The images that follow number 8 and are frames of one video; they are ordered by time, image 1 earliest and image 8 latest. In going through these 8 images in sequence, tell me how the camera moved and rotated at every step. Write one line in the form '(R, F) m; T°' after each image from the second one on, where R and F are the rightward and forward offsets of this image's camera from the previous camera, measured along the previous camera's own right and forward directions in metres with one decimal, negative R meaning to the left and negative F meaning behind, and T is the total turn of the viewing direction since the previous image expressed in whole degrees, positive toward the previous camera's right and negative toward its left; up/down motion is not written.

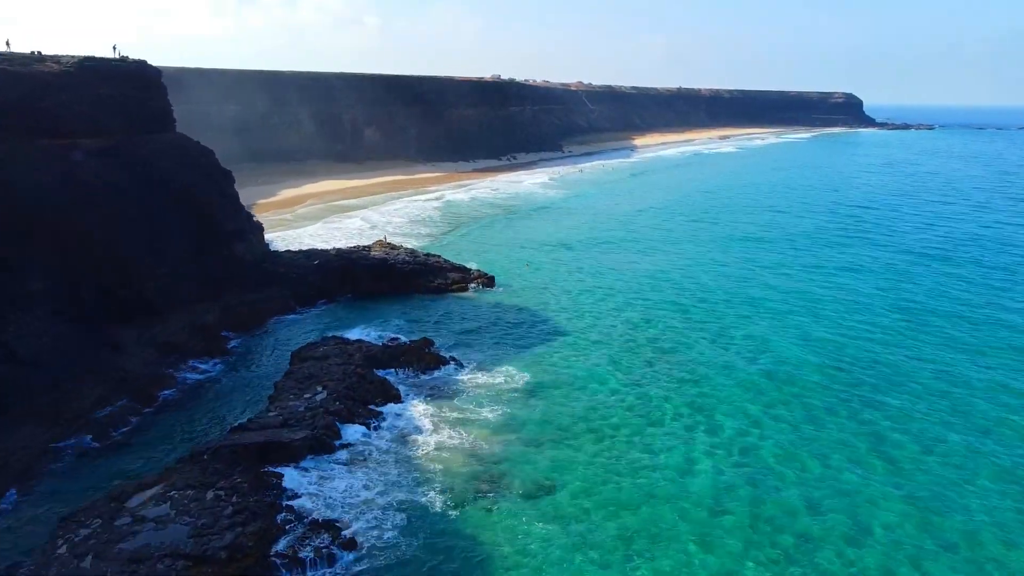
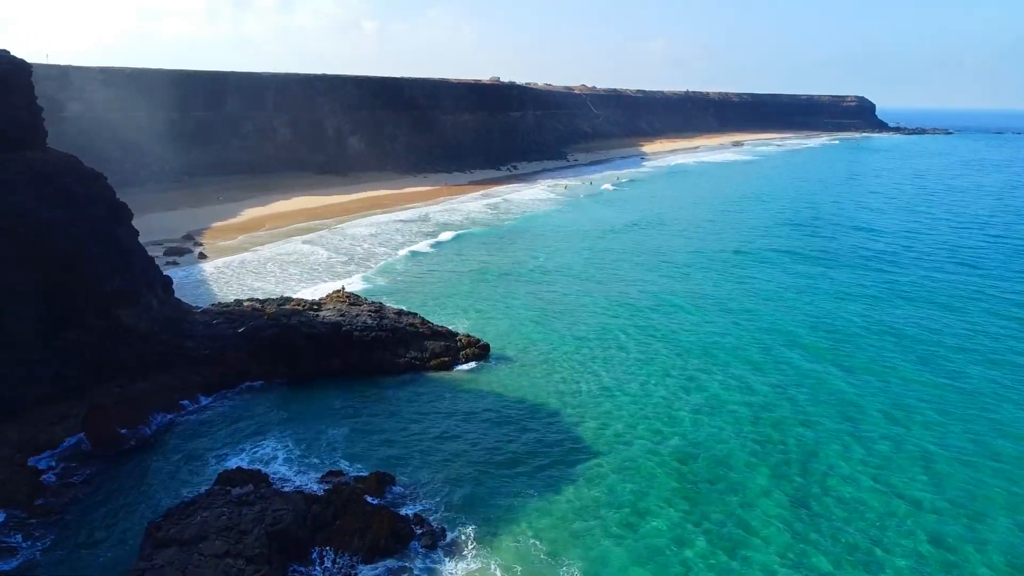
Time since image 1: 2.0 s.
(0.0, +5.8) m; 0°
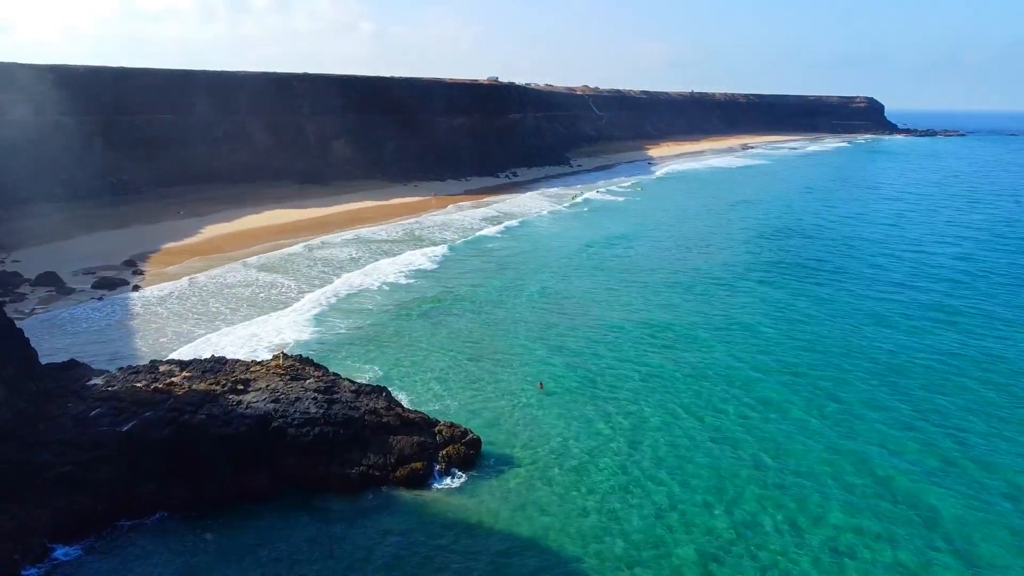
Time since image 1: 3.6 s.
(0.0, +4.5) m; 0°
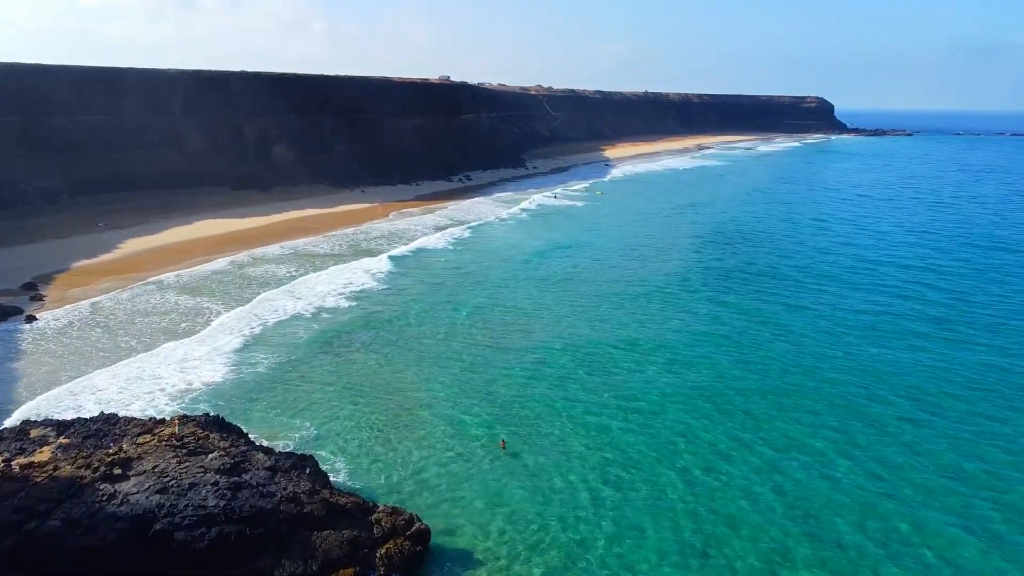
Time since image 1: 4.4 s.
(0.0, +2.4) m; +3°
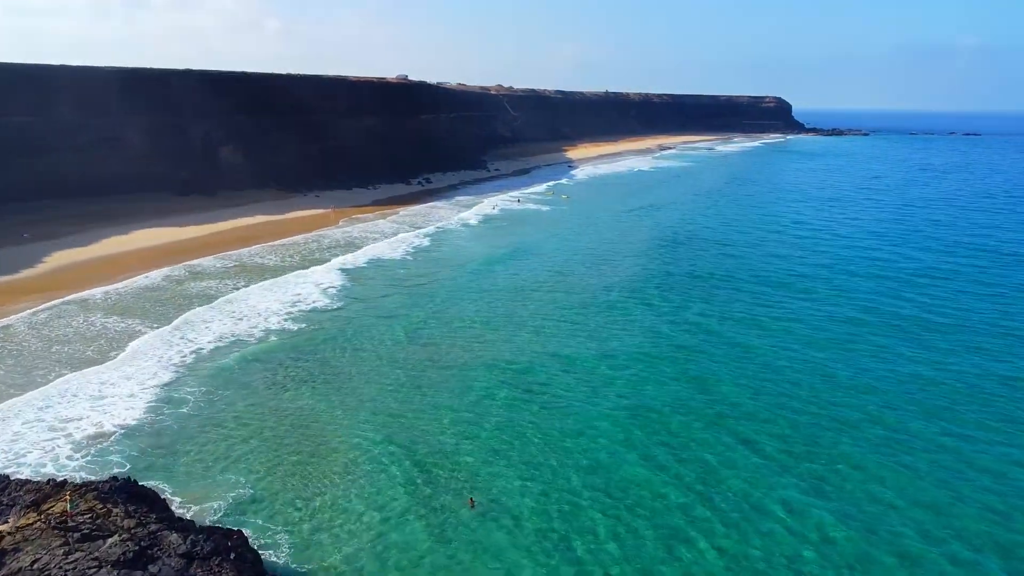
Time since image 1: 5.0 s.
(-0.1, +1.7) m; +3°
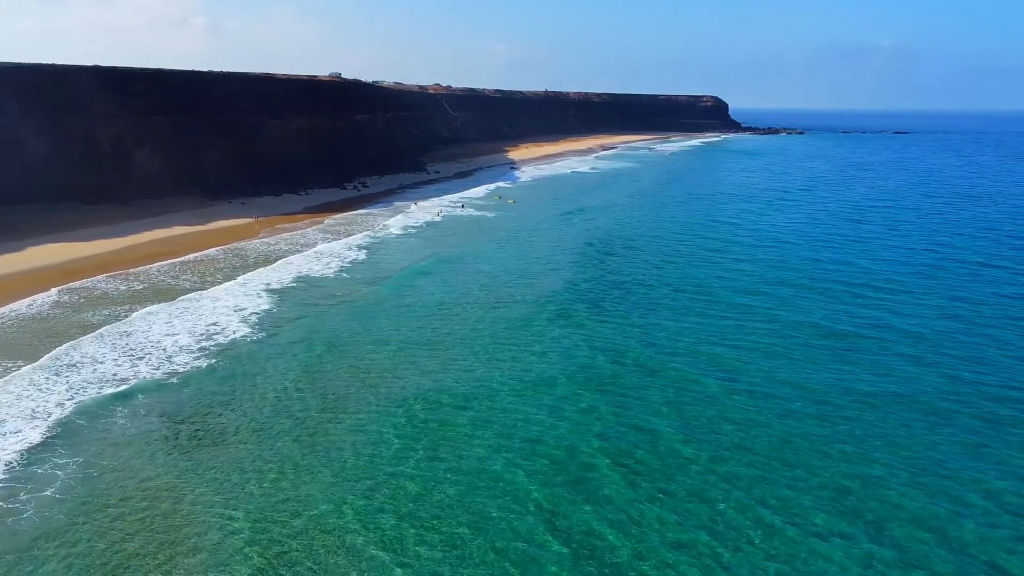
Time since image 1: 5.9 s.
(-0.2, +2.5) m; +4°
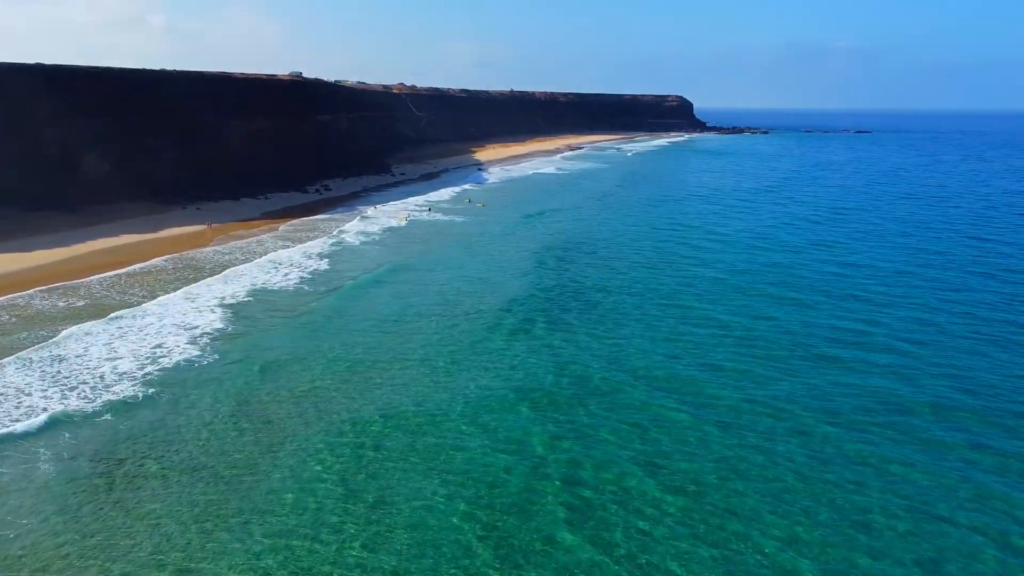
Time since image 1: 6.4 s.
(-0.2, +1.3) m; +2°
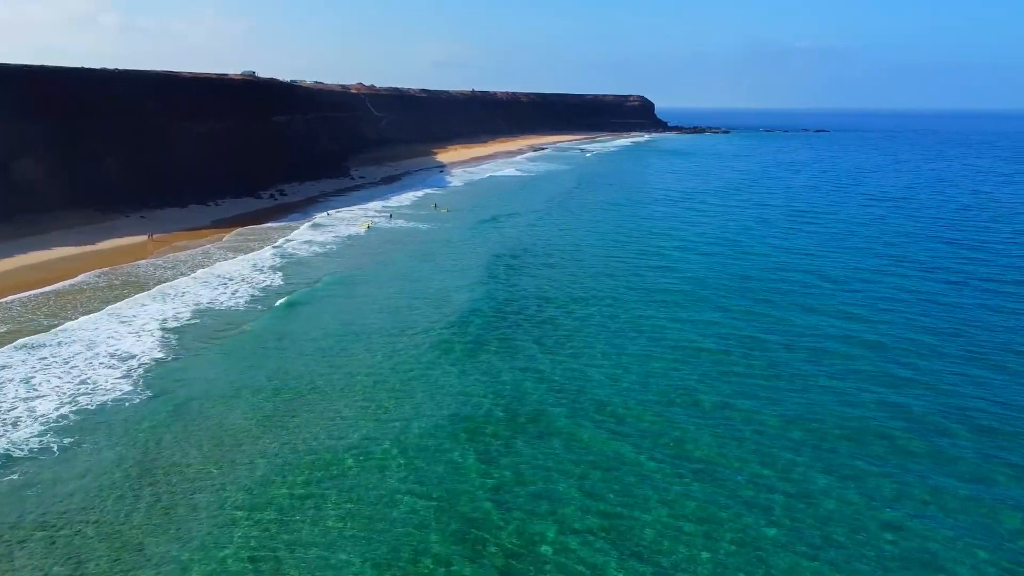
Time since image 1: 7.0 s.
(-0.2, +1.7) m; +3°
